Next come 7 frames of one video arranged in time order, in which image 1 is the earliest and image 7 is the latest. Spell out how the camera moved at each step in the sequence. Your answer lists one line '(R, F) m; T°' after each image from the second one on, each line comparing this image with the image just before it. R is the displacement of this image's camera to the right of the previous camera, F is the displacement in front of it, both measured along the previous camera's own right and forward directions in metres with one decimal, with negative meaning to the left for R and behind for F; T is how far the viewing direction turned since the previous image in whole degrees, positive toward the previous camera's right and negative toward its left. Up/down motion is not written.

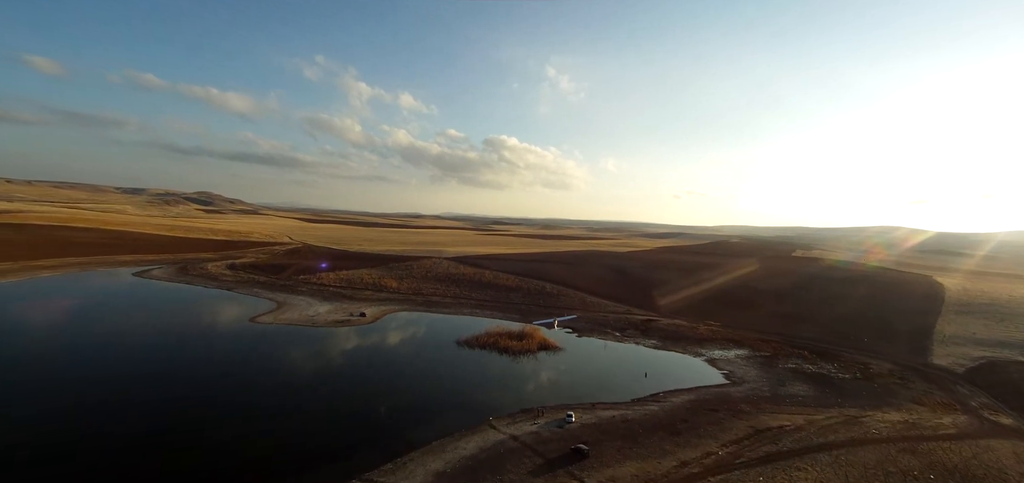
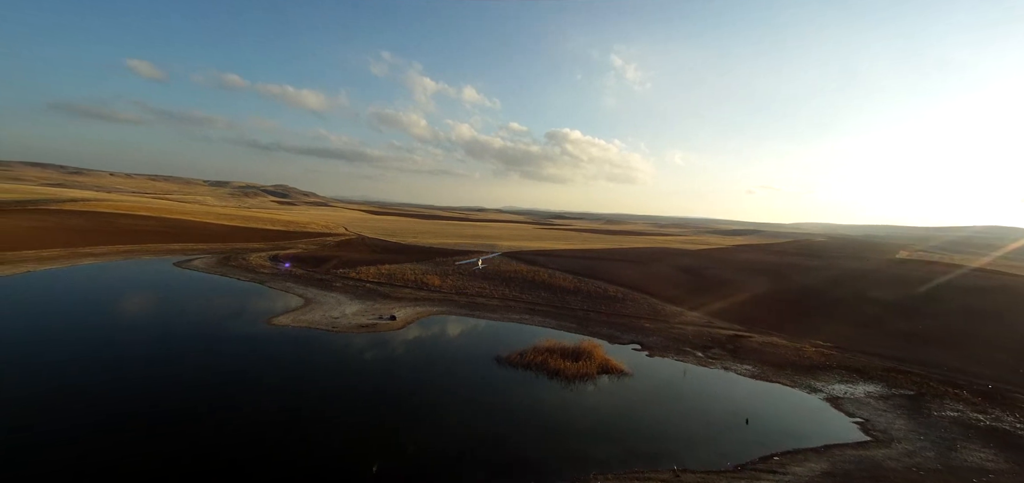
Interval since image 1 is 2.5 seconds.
(+0.3, +4.4) m; -8°
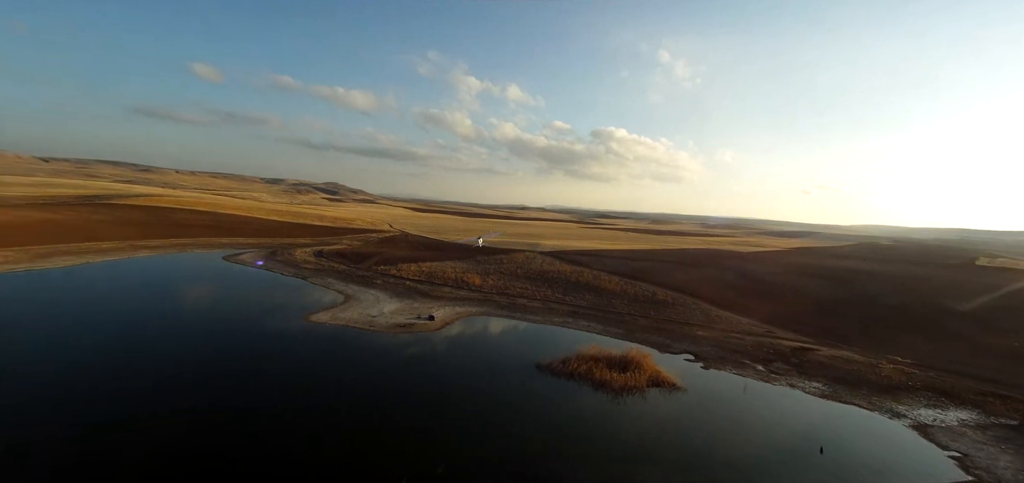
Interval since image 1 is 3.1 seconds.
(-0.1, +1.2) m; -6°
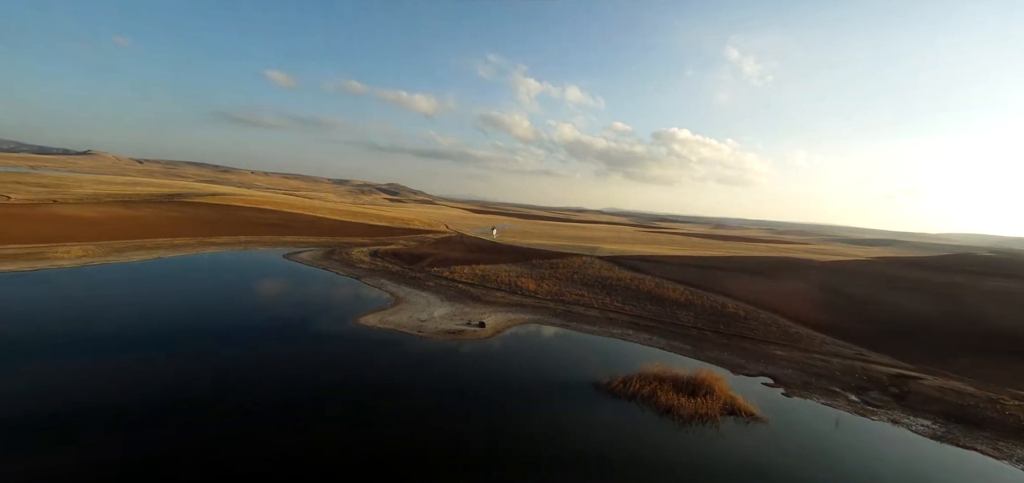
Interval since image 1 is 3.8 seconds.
(-0.1, +1.3) m; -7°
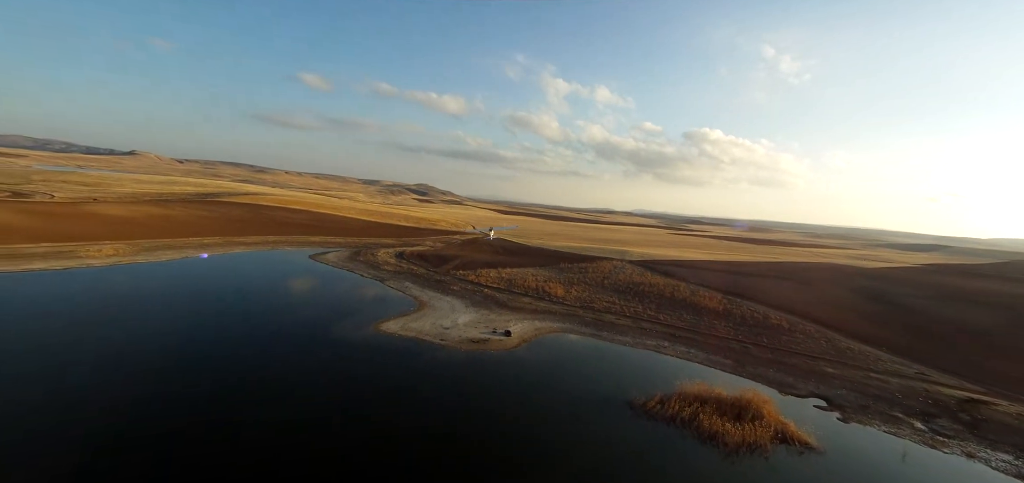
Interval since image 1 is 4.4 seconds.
(-0.1, +1.1) m; -4°
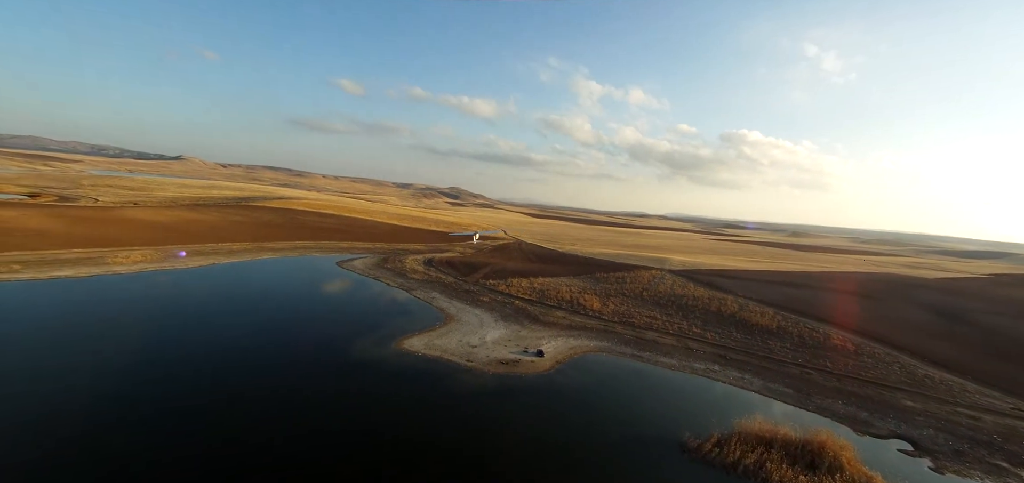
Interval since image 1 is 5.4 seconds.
(-0.1, +1.6) m; -4°
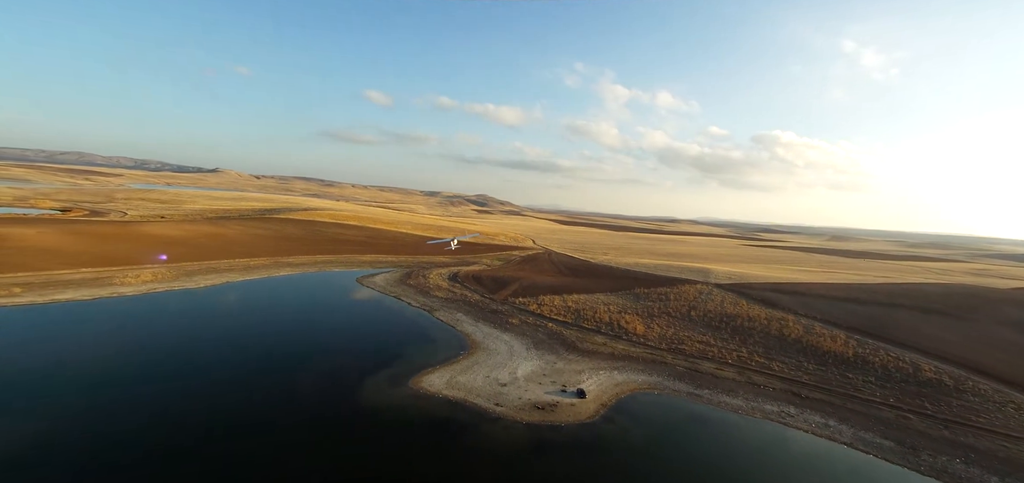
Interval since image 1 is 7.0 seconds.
(-0.2, +2.4) m; -4°
